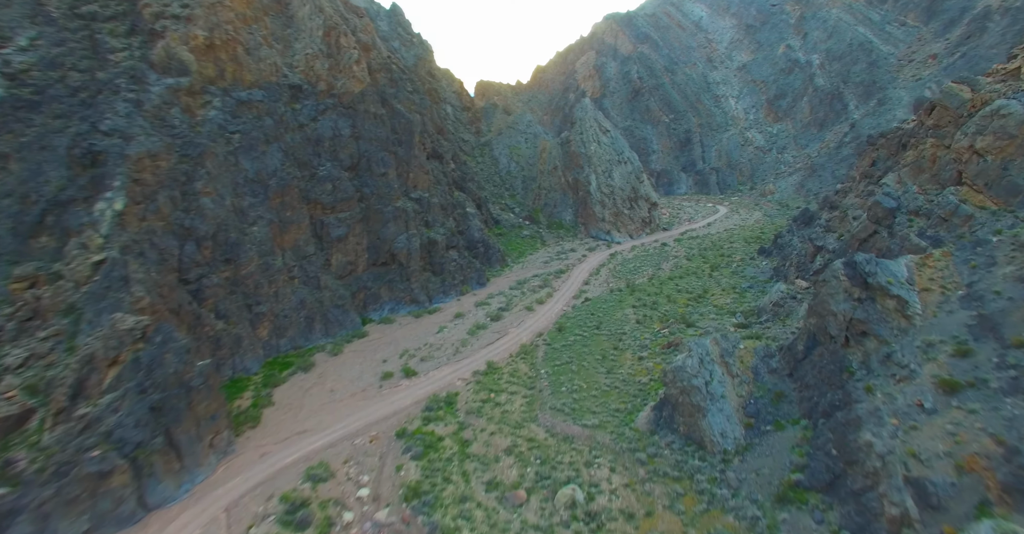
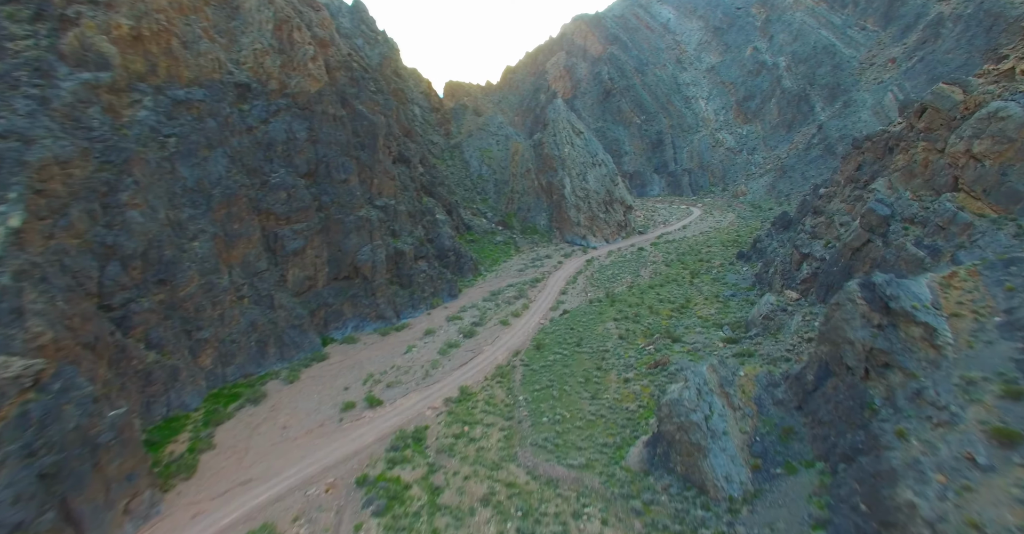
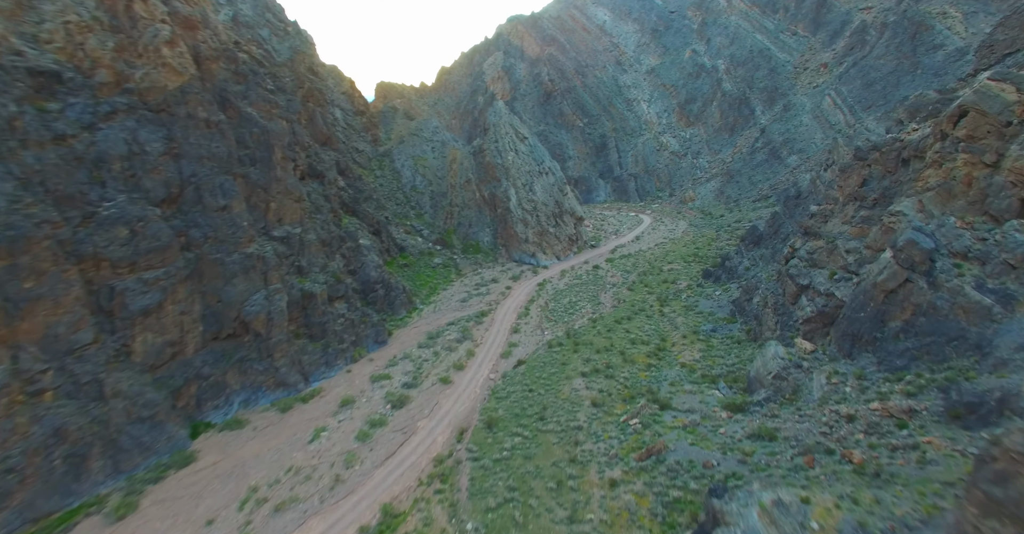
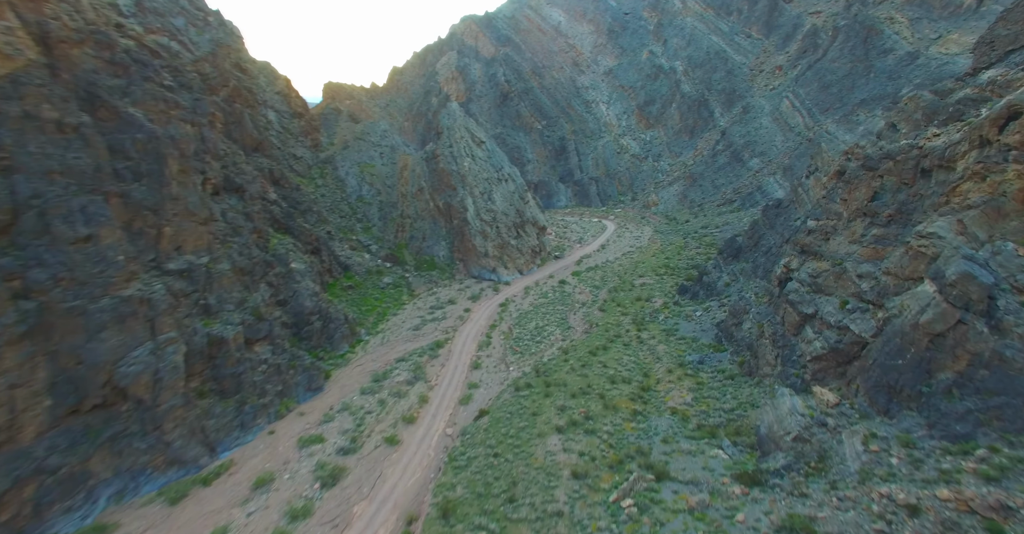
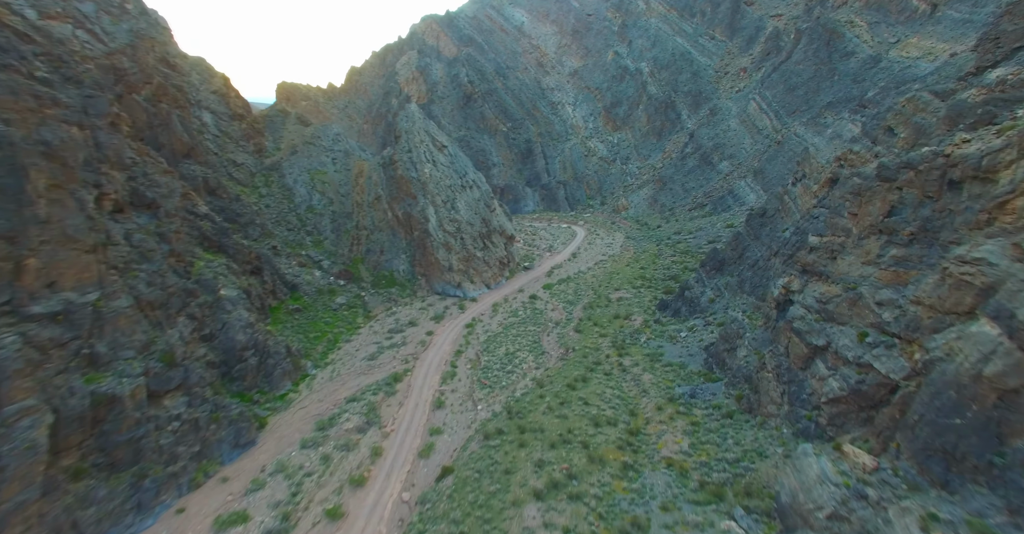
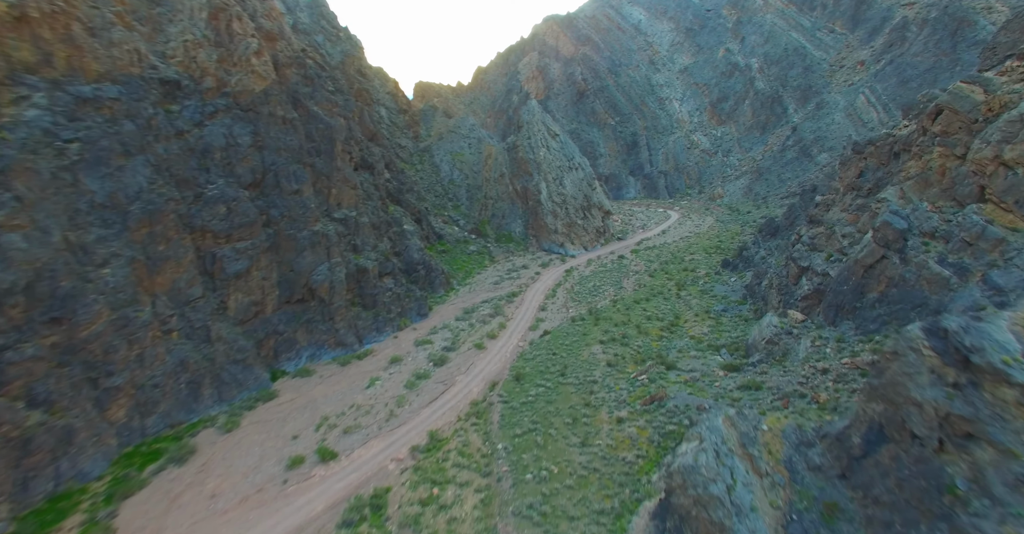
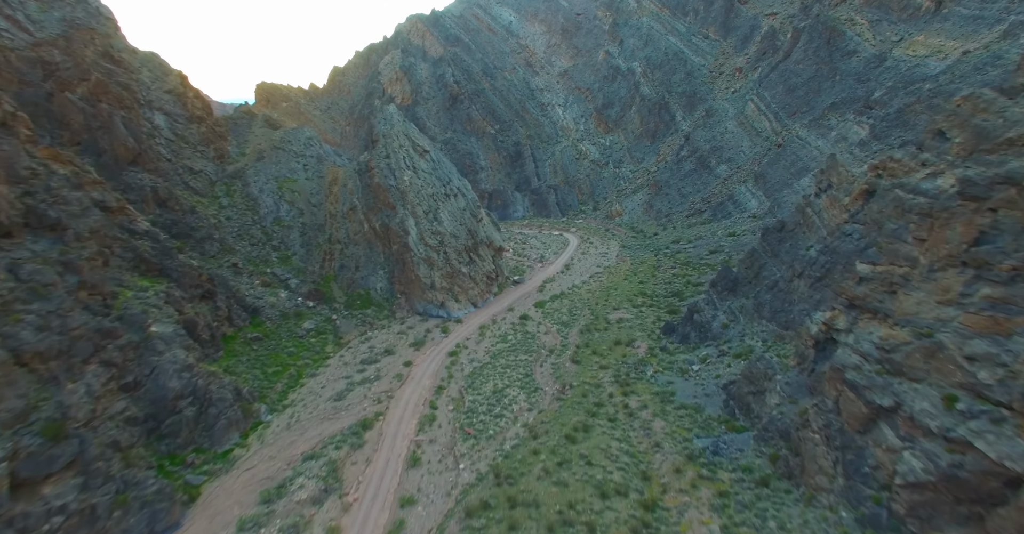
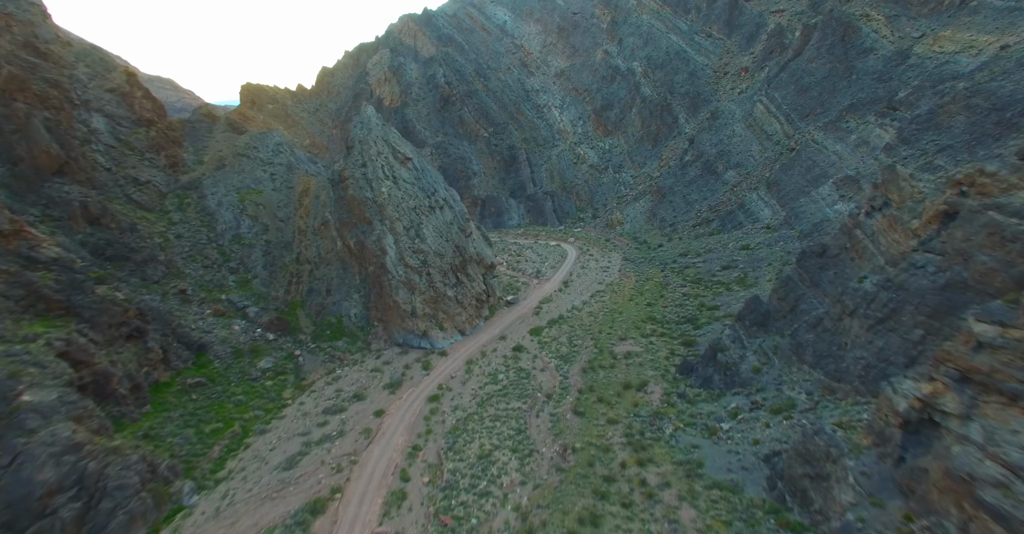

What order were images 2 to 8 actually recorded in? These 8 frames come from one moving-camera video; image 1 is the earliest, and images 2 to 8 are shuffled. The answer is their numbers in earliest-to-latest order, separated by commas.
2, 6, 3, 4, 5, 7, 8
